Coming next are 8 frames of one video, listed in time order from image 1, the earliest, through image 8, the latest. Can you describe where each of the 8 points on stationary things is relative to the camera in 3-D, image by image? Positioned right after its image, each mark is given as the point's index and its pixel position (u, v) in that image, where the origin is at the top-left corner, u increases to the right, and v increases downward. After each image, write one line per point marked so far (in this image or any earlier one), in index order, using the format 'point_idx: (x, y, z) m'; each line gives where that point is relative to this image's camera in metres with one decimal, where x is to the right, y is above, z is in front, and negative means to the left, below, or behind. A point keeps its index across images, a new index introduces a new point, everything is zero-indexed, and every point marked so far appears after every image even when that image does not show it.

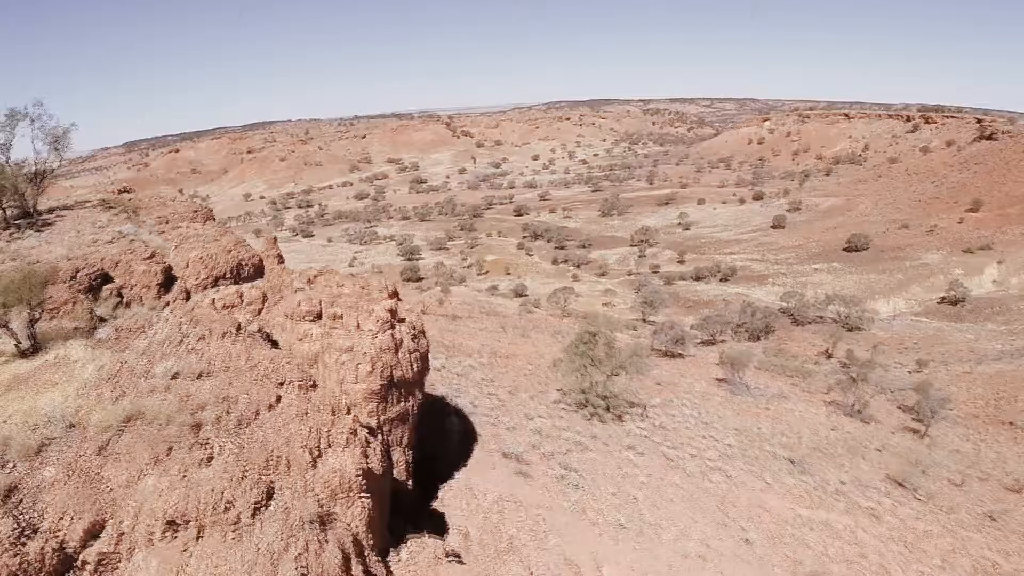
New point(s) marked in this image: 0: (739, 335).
0: (+7.3, -1.5, +18.8) m
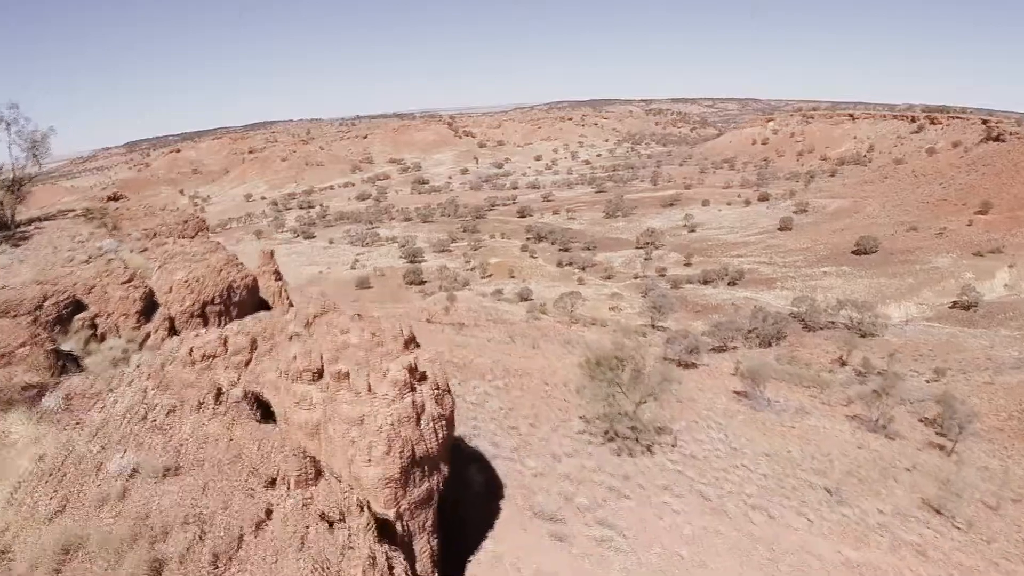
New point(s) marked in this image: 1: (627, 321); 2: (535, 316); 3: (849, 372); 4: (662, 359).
0: (+7.5, -1.6, +18.4) m
1: (+3.8, -1.1, +19.3) m
2: (+0.6, -0.7, +15.4) m
3: (+9.2, -2.3, +15.9) m
4: (+3.2, -1.5, +12.3) m
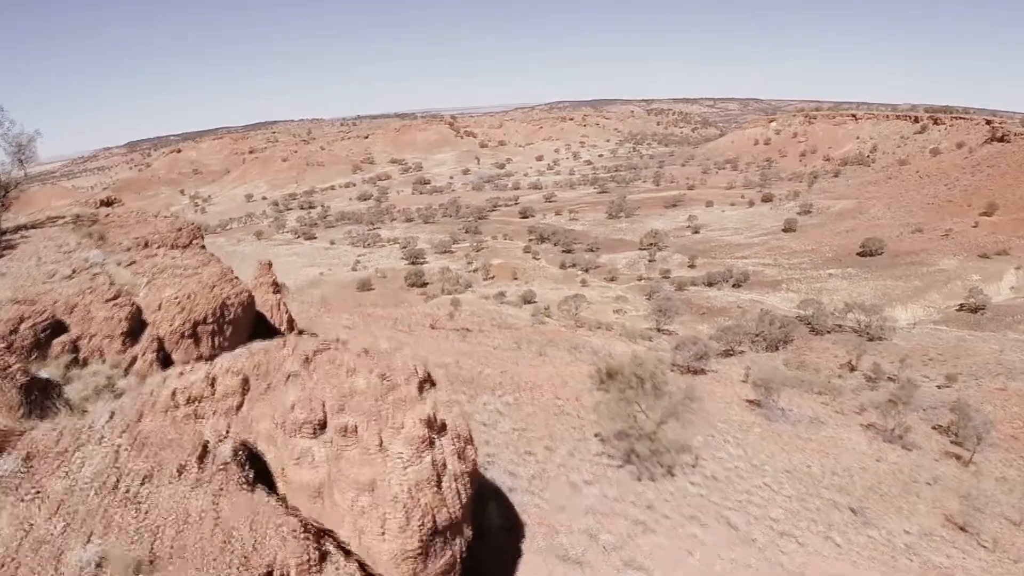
0: (+7.6, -1.7, +18.1) m
1: (+3.9, -1.2, +19.1) m
2: (+0.7, -0.8, +15.1) m
3: (+9.3, -2.4, +15.6) m
4: (+3.3, -1.6, +12.0) m
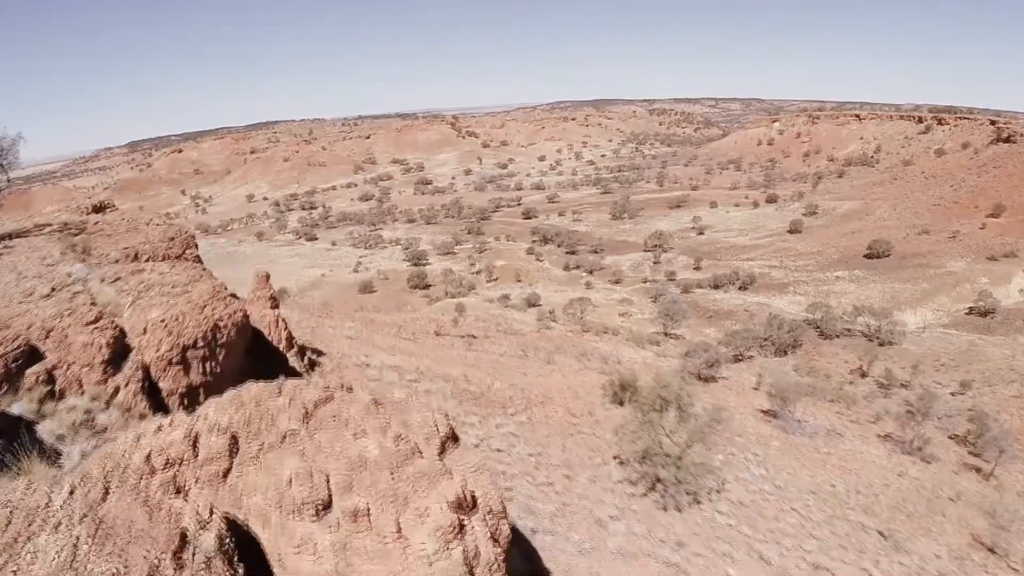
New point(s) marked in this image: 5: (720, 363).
0: (+7.7, -1.8, +17.8) m
1: (+4.1, -1.3, +18.8) m
2: (+0.9, -0.9, +14.8) m
3: (+9.4, -2.6, +15.3) m
4: (+3.4, -1.7, +11.7) m
5: (+4.6, -1.7, +13.0) m
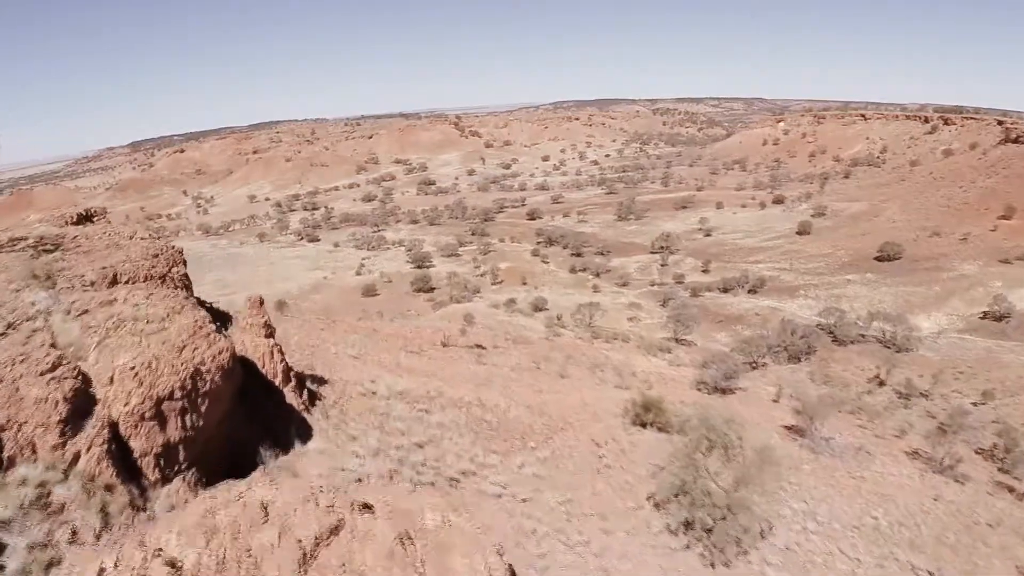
0: (+7.9, -2.0, +17.3) m
1: (+4.3, -1.5, +18.3) m
2: (+1.1, -1.1, +14.4) m
3: (+9.6, -2.7, +14.8) m
4: (+3.6, -1.9, +11.2) m
5: (+4.8, -1.9, +12.5) m
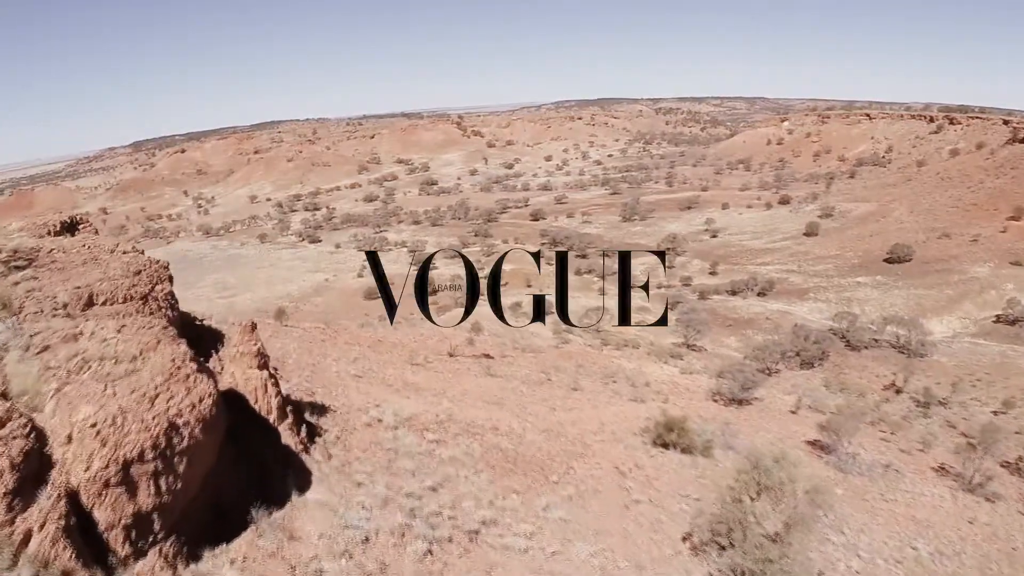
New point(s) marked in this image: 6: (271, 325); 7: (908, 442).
0: (+8.1, -2.1, +16.9) m
1: (+4.4, -1.6, +17.8) m
2: (+1.2, -1.2, +14.0) m
3: (+9.8, -2.8, +14.4) m
4: (+3.7, -2.0, +10.8) m
5: (+5.0, -2.0, +12.1) m
6: (-4.9, -0.8, +12.0) m
7: (+7.4, -2.9, +11.0) m
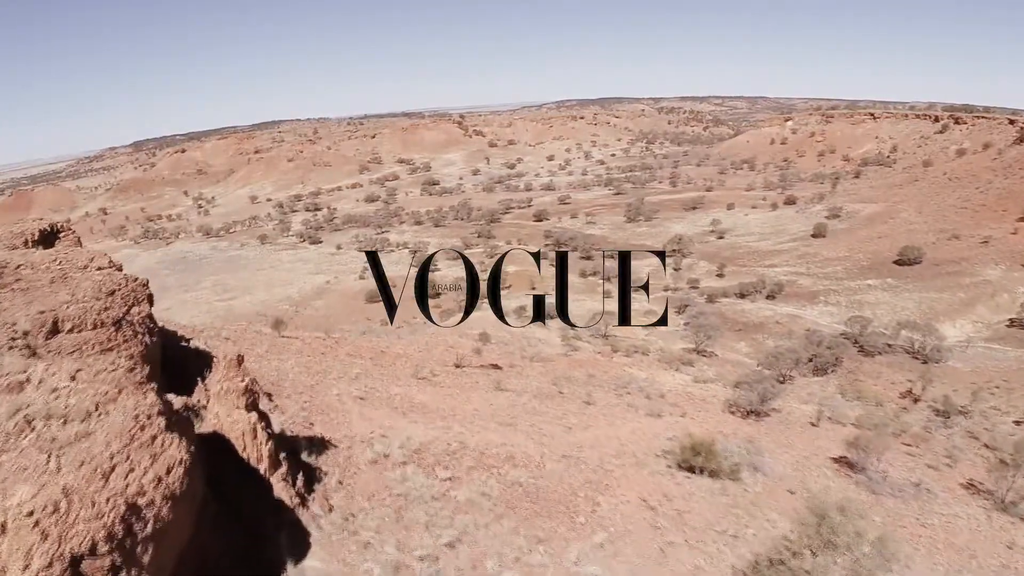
0: (+8.3, -2.3, +16.4) m
1: (+4.6, -1.7, +17.4) m
2: (+1.4, -1.3, +13.5) m
3: (+9.9, -3.0, +13.9) m
4: (+3.9, -2.1, +10.4) m
5: (+5.2, -2.1, +11.6) m
6: (-4.8, -0.9, +11.5) m
7: (+7.6, -3.0, +10.5) m
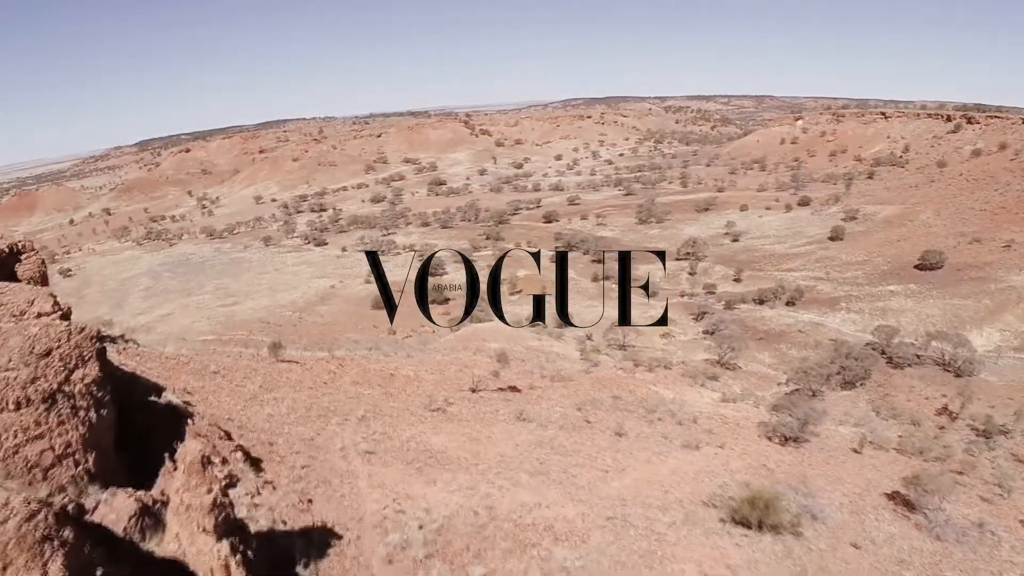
0: (+8.6, -2.5, +15.6) m
1: (+5.0, -2.0, +16.6) m
2: (+1.7, -1.6, +12.7) m
3: (+10.3, -3.2, +13.1) m
4: (+4.2, -2.4, +9.6) m
5: (+5.5, -2.4, +10.8) m
6: (-4.5, -1.2, +10.8) m
7: (+7.9, -3.3, +9.7) m
